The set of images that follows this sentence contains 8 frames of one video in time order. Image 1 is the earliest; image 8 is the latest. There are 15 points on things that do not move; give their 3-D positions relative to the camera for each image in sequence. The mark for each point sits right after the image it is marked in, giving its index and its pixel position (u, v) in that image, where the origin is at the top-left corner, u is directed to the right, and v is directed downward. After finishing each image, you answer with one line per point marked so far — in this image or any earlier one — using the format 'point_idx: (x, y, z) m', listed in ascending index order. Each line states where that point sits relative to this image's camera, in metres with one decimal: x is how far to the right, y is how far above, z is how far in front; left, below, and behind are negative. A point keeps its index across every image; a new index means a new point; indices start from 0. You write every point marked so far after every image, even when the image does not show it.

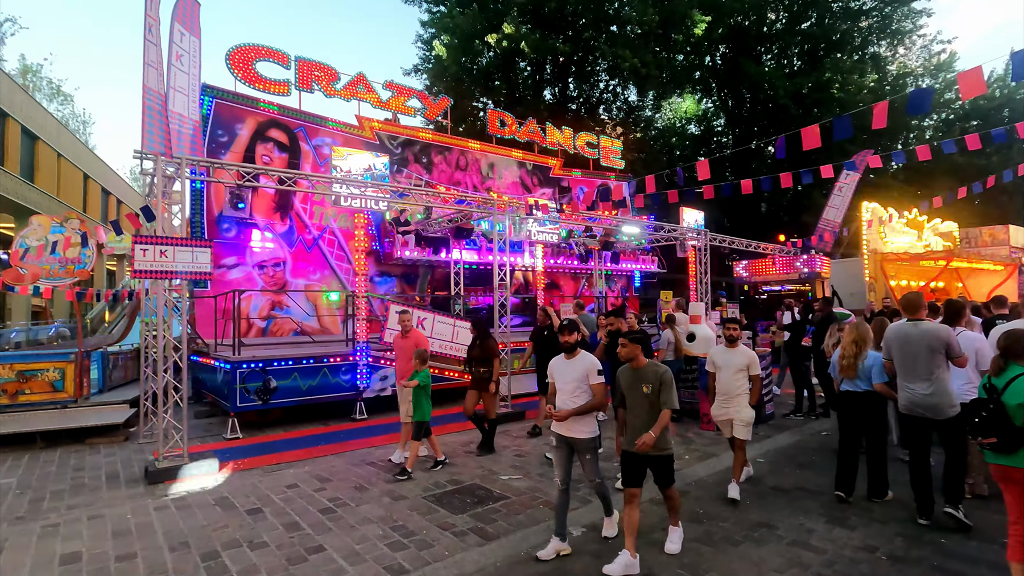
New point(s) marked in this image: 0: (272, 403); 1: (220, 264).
0: (-3.9, -1.9, +8.8) m
1: (-6.4, +0.5, +11.7) m
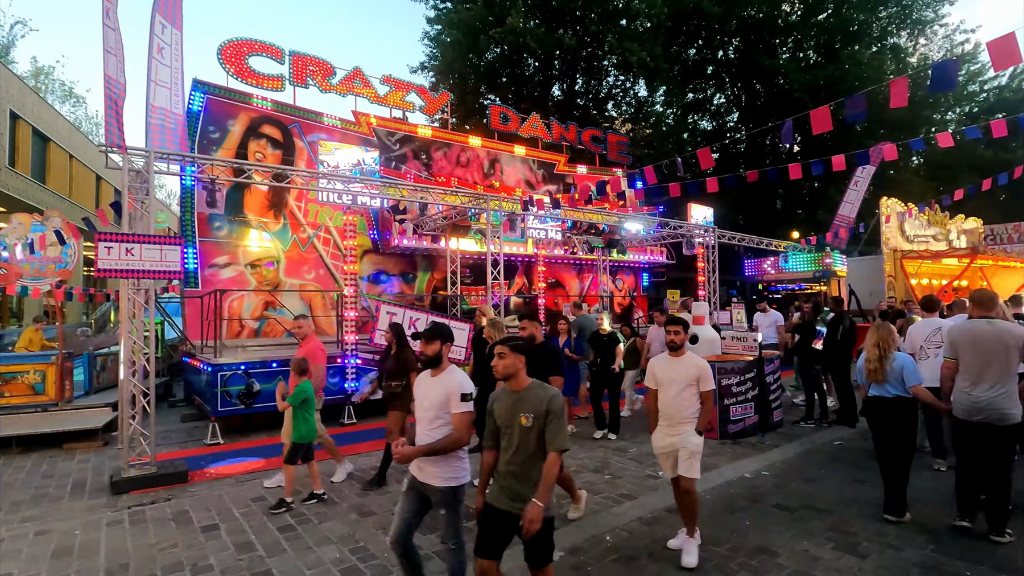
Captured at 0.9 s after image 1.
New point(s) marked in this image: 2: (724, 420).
0: (-4.1, -1.9, +8.5) m
1: (-6.4, +0.5, +11.5) m
2: (+2.9, -1.8, +7.3) m
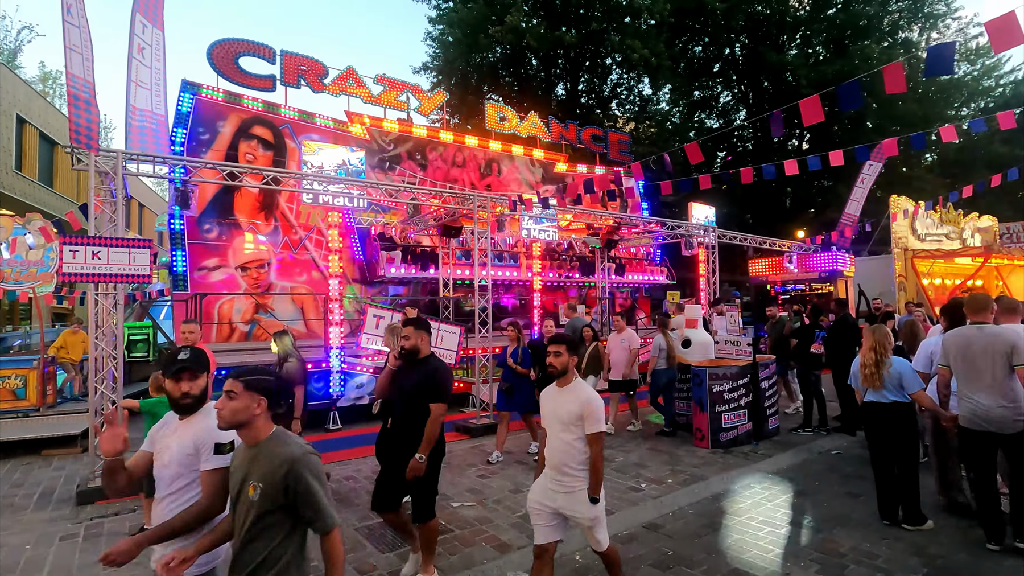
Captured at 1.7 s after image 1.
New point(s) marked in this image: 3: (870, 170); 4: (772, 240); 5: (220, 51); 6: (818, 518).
0: (-4.3, -1.9, +8.3) m
1: (-6.6, +0.5, +11.3) m
2: (+2.7, -1.8, +7.0) m
3: (+12.1, +4.0, +18.1) m
4: (+8.0, +1.5, +16.6) m
5: (-6.4, +5.2, +11.8) m
6: (+2.7, -2.0, +4.8) m
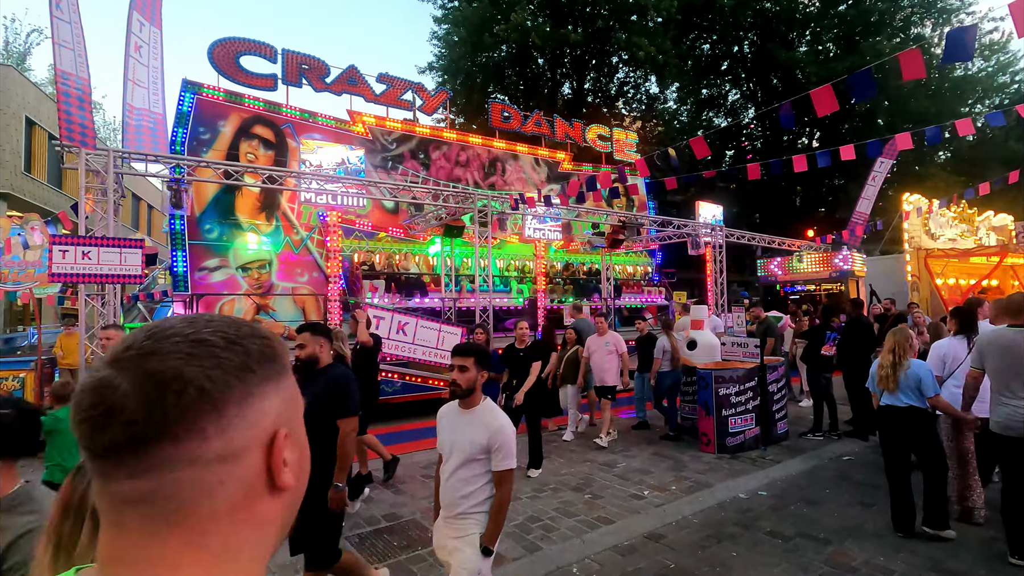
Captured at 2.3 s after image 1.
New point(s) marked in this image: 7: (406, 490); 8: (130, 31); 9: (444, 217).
0: (-4.2, -1.9, +8.2) m
1: (-6.5, +0.4, +11.3) m
2: (+2.7, -1.8, +6.8) m
3: (+12.2, +4.0, +17.7) m
4: (+8.2, +1.5, +16.3) m
5: (-6.4, +5.2, +11.8) m
6: (+2.7, -2.0, +4.6) m
7: (-1.1, -2.2, +5.7) m
8: (-5.9, +4.0, +8.3) m
9: (-1.5, +1.5, +11.5) m
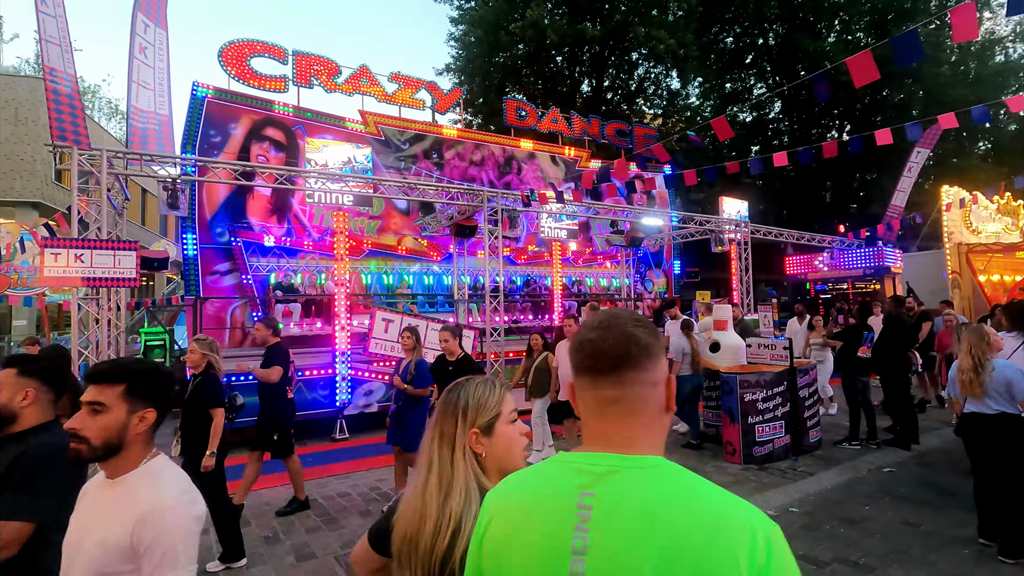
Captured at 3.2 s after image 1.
0: (-4.1, -2.0, +8.0) m
1: (-6.2, +0.4, +11.2) m
2: (+2.8, -1.8, +6.3) m
3: (+12.8, +4.1, +16.8) m
4: (+8.7, +1.5, +15.5) m
5: (-6.1, +5.1, +11.7) m
6: (+2.7, -2.0, +4.1) m
7: (-1.1, -2.2, +5.4) m
8: (-5.8, +3.9, +8.2) m
9: (-1.2, +1.5, +11.2) m
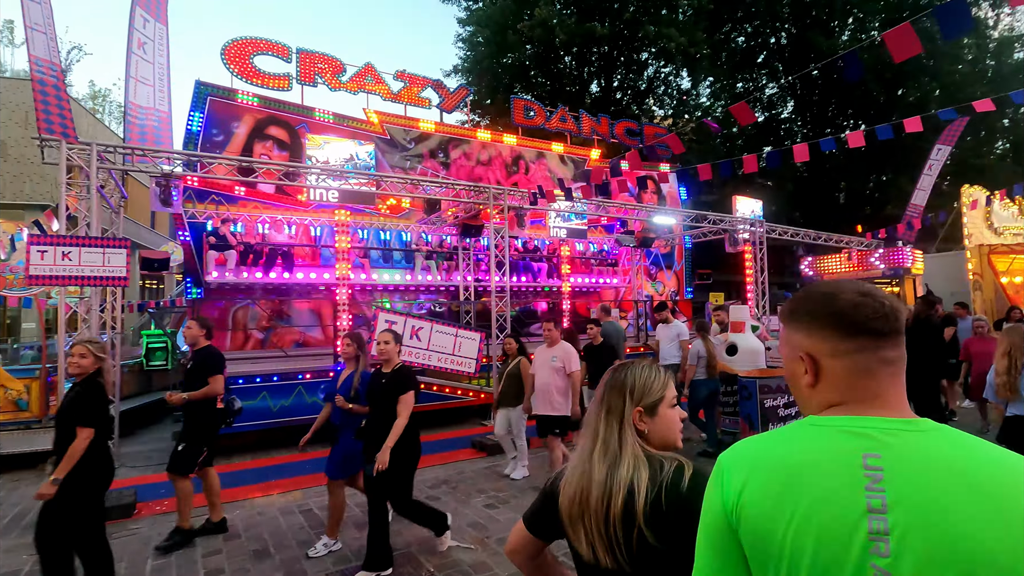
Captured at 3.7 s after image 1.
0: (-4.0, -2.0, +7.7) m
1: (-6.1, +0.3, +11.0) m
2: (+2.8, -1.8, +5.9) m
3: (+13.0, +4.0, +16.3) m
4: (+8.9, +1.5, +15.1) m
5: (-5.9, +5.1, +11.5) m
6: (+2.7, -2.0, +3.7) m
7: (-1.0, -2.2, +5.1) m
8: (-5.7, +3.9, +8.0) m
9: (-1.0, +1.5, +10.9) m
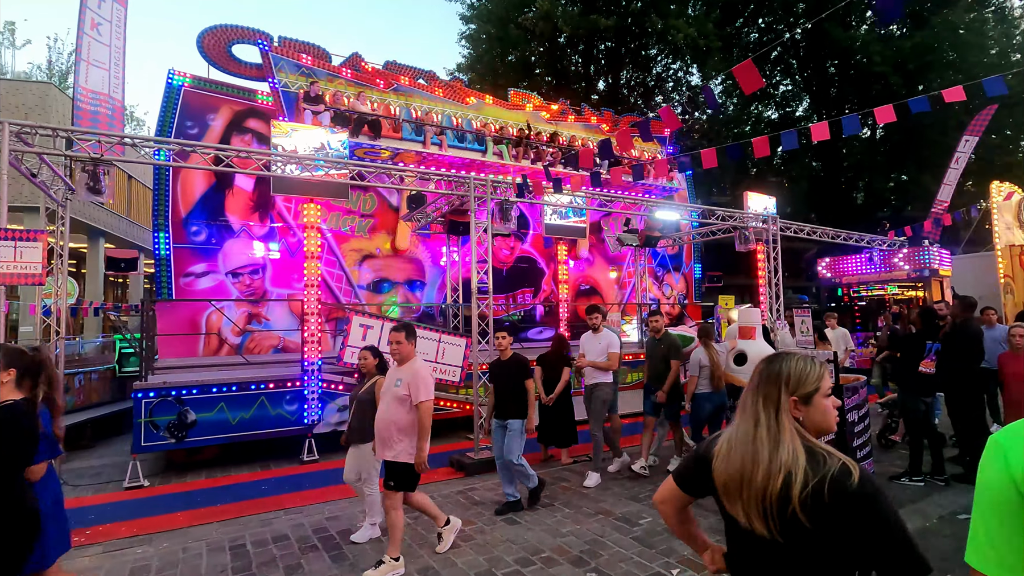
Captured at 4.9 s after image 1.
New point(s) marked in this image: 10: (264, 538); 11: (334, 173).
0: (-4.2, -2.0, +7.0) m
1: (-6.2, +0.3, +10.3) m
2: (+2.6, -1.8, +5.0) m
3: (+12.9, +3.9, +15.3) m
4: (+8.8, +1.4, +14.1) m
5: (-6.1, +5.1, +10.9) m
6: (+2.4, -2.0, +2.8) m
7: (-1.3, -2.1, +4.3) m
8: (-5.9, +3.9, +7.4) m
9: (-1.2, +1.4, +10.2) m
10: (-2.2, -2.2, +4.7) m
11: (-2.7, +1.7, +8.3) m
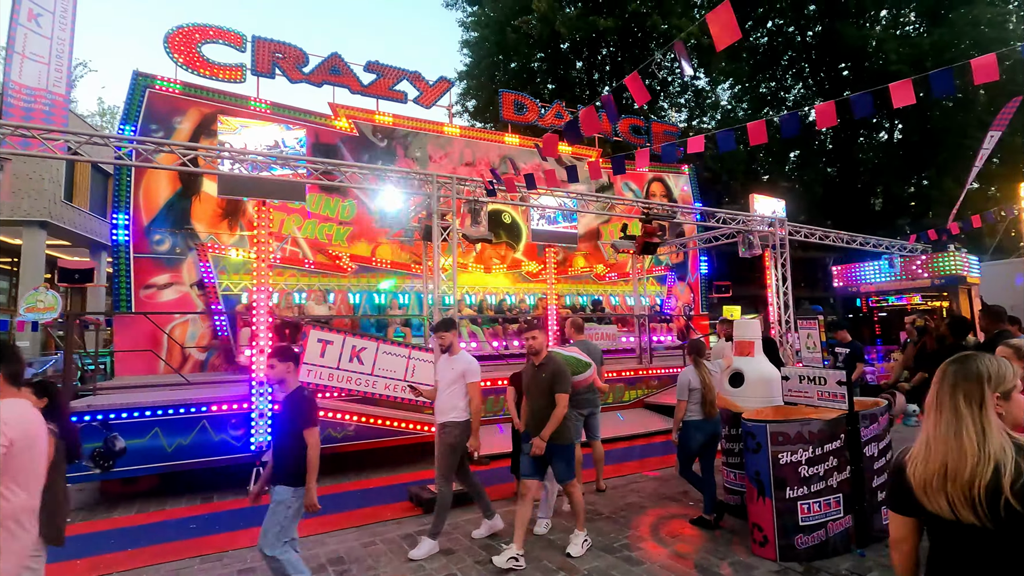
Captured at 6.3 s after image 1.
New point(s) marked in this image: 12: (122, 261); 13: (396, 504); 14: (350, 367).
0: (-4.6, -2.1, +6.3) m
1: (-6.5, +0.1, +9.7) m
2: (+2.1, -1.8, +4.1) m
3: (+12.7, +3.7, +14.2) m
4: (+8.6, +1.2, +13.1) m
5: (-6.4, +4.8, +10.4) m
6: (+1.9, -2.0, +1.9) m
7: (-1.8, -2.2, +3.5) m
8: (-6.3, +3.7, +6.8) m
9: (-1.5, +1.2, +9.4) m
10: (-2.6, -2.3, +3.9) m
11: (-3.1, +1.6, +7.6) m
12: (-6.9, +0.5, +9.5) m
13: (-1.3, -2.4, +6.1) m
14: (-2.3, -1.1, +7.3) m
